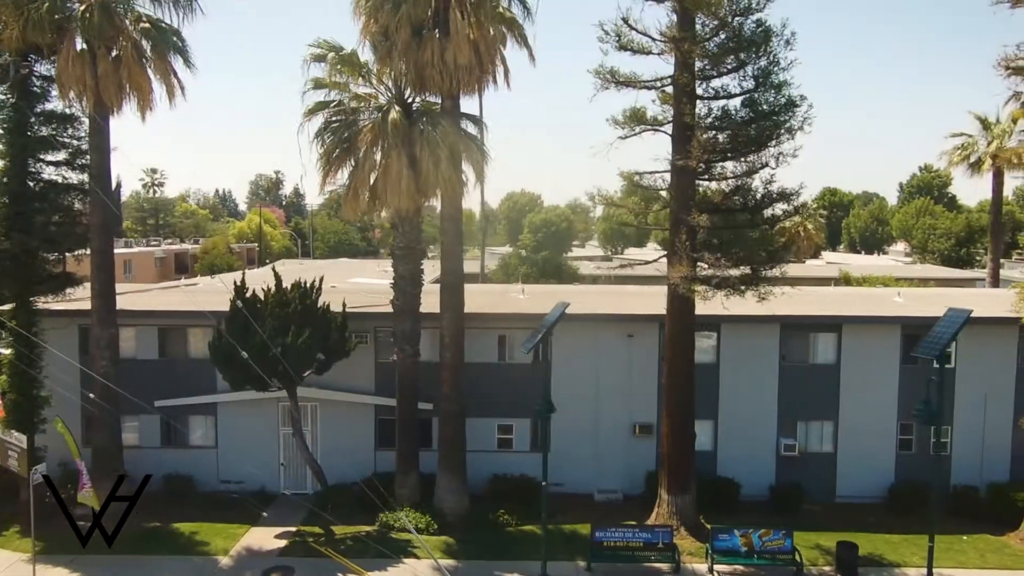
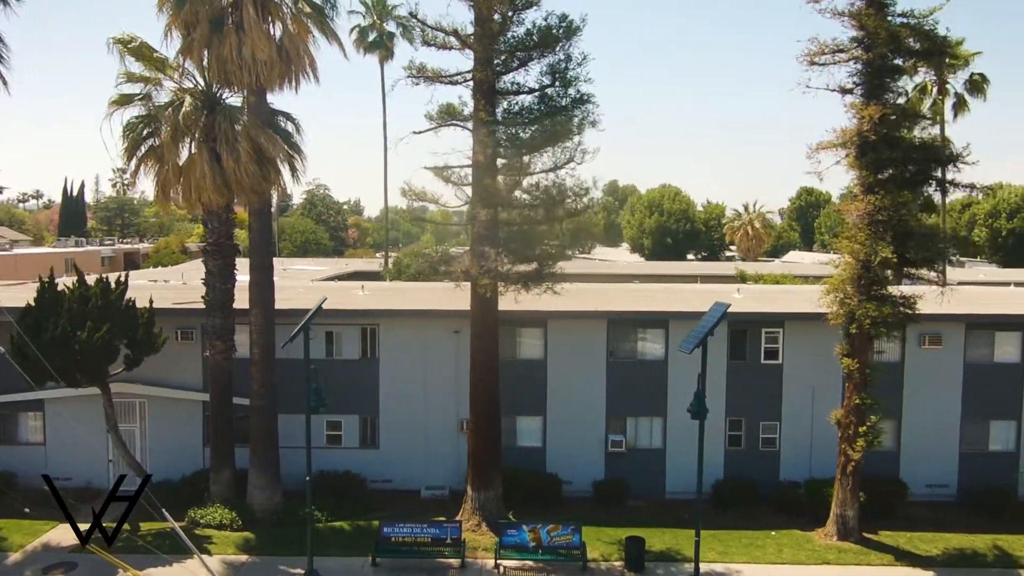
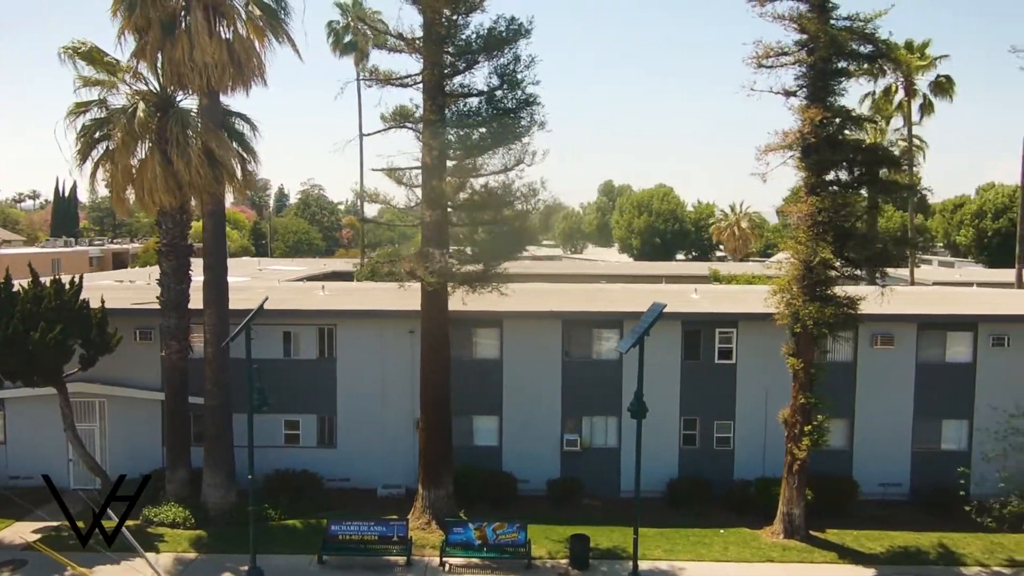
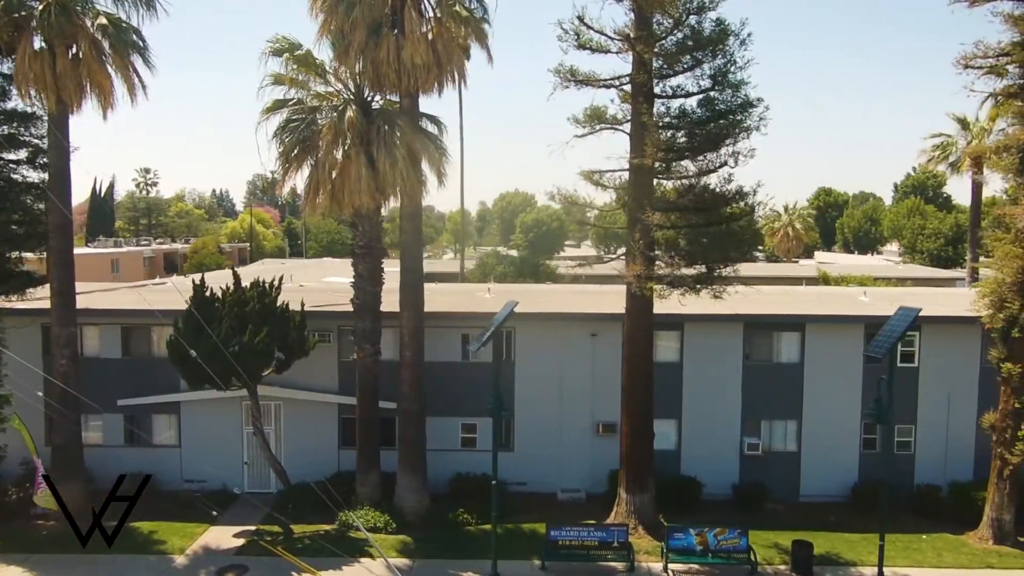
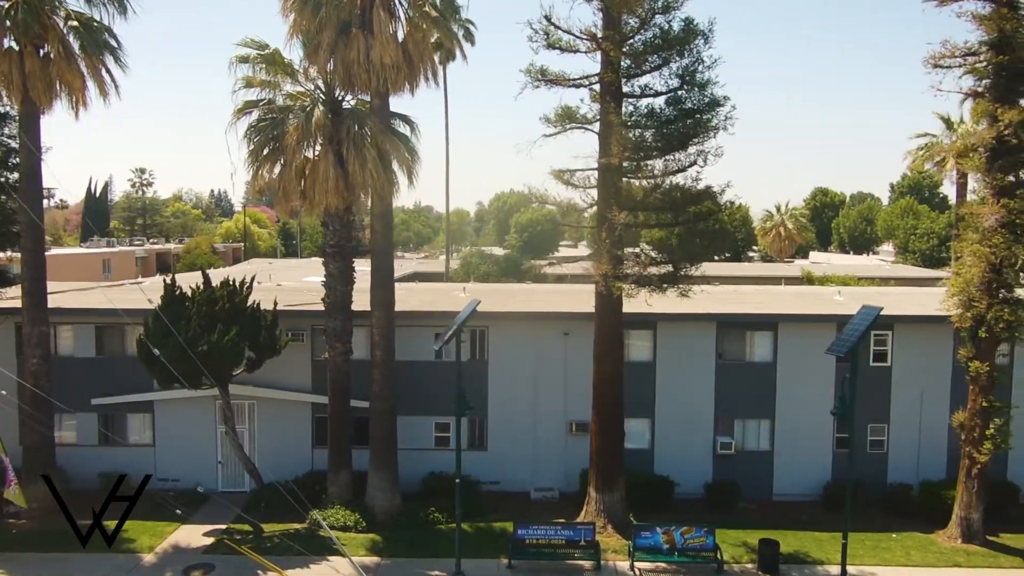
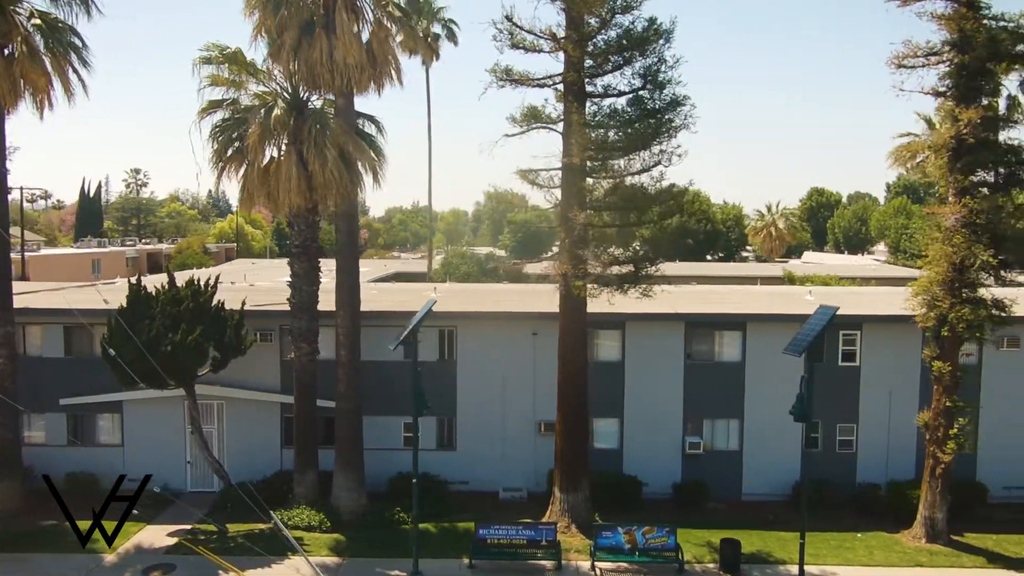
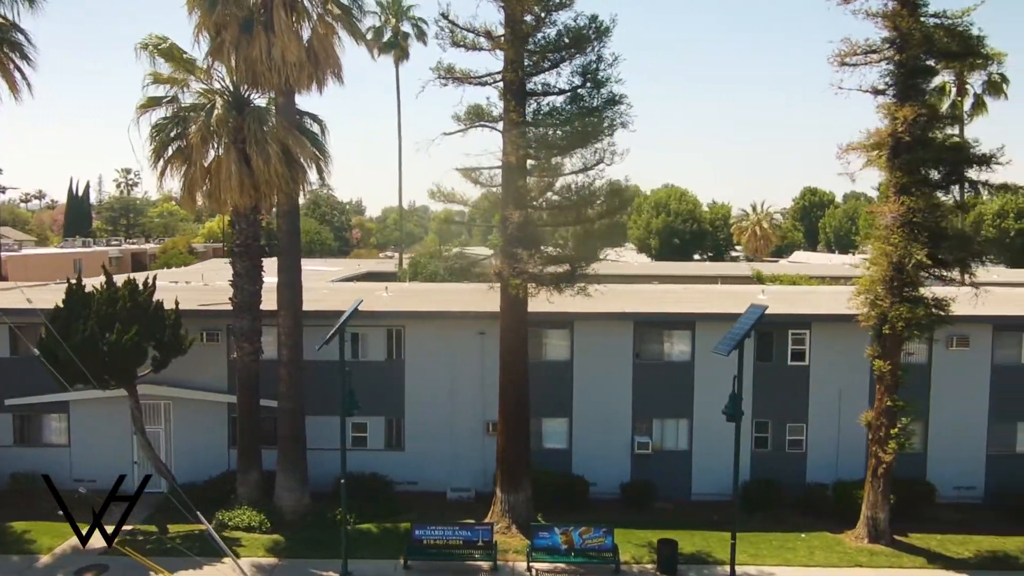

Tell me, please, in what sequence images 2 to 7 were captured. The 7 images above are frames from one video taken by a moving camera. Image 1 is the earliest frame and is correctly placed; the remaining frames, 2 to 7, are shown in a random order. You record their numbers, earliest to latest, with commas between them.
4, 5, 6, 7, 2, 3
